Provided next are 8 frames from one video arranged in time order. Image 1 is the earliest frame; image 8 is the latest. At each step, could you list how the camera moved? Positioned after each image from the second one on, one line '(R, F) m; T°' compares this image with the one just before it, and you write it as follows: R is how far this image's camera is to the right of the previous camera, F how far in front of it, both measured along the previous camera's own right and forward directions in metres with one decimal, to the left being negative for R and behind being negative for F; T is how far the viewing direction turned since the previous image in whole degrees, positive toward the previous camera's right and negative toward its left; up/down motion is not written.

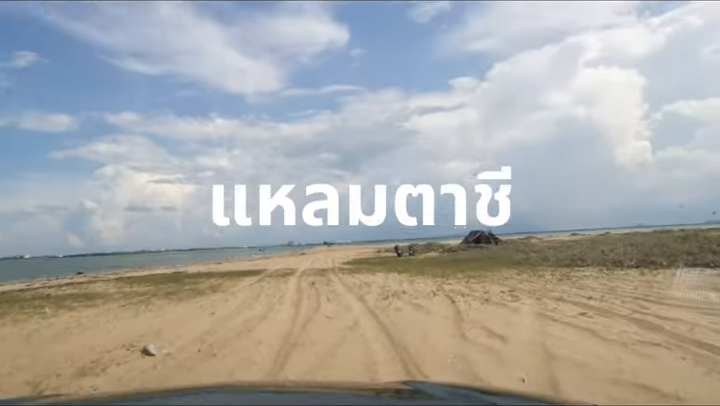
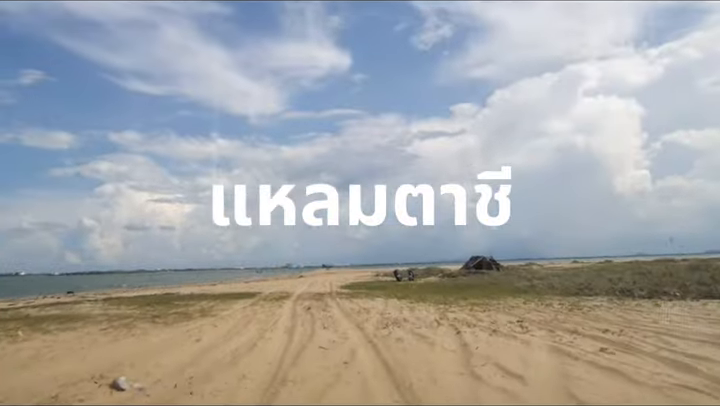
(0.0, +1.2) m; 0°
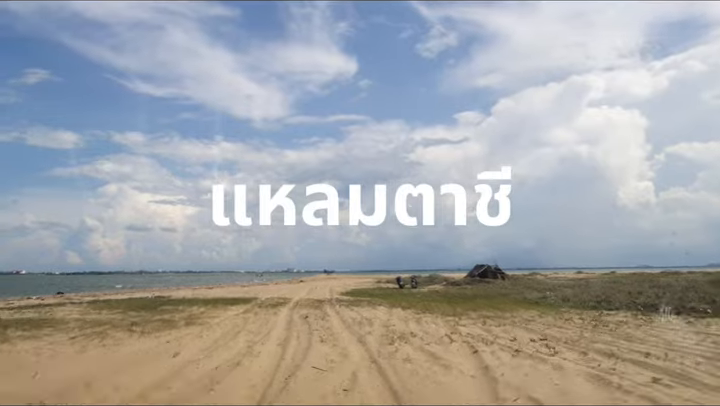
(-0.1, +2.1) m; 0°
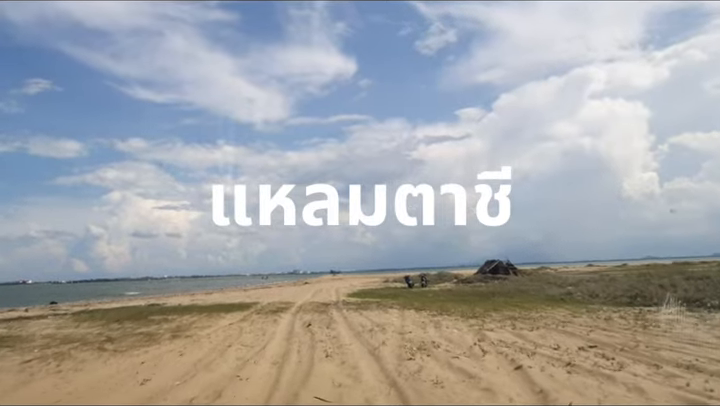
(-0.1, +2.8) m; 0°
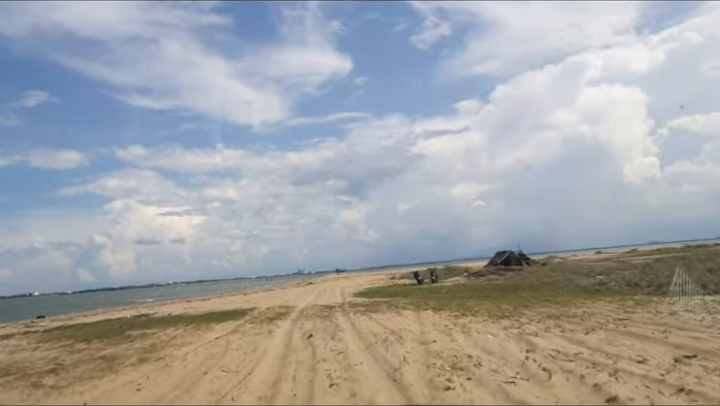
(-0.1, +3.6) m; 0°
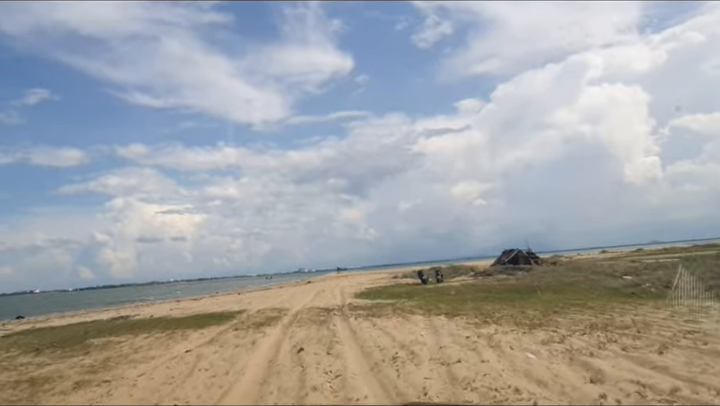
(0.0, +3.4) m; 0°
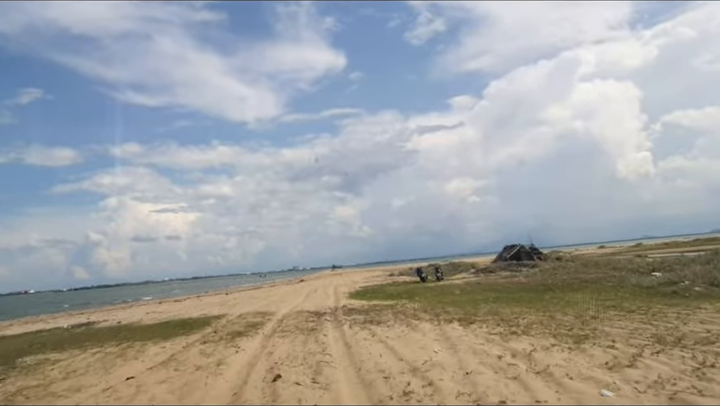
(0.0, +3.7) m; +1°
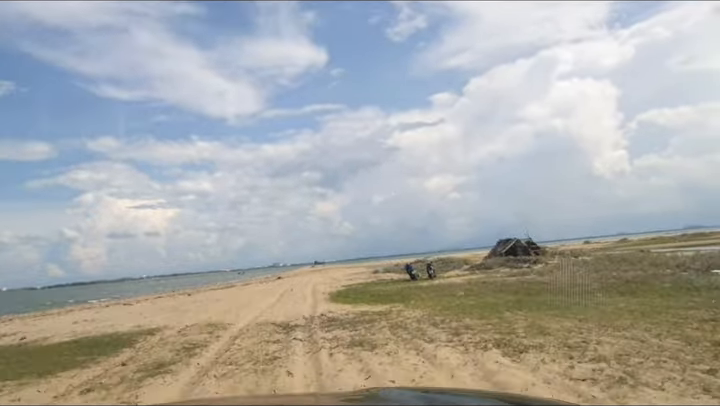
(-0.1, +6.5) m; +2°
